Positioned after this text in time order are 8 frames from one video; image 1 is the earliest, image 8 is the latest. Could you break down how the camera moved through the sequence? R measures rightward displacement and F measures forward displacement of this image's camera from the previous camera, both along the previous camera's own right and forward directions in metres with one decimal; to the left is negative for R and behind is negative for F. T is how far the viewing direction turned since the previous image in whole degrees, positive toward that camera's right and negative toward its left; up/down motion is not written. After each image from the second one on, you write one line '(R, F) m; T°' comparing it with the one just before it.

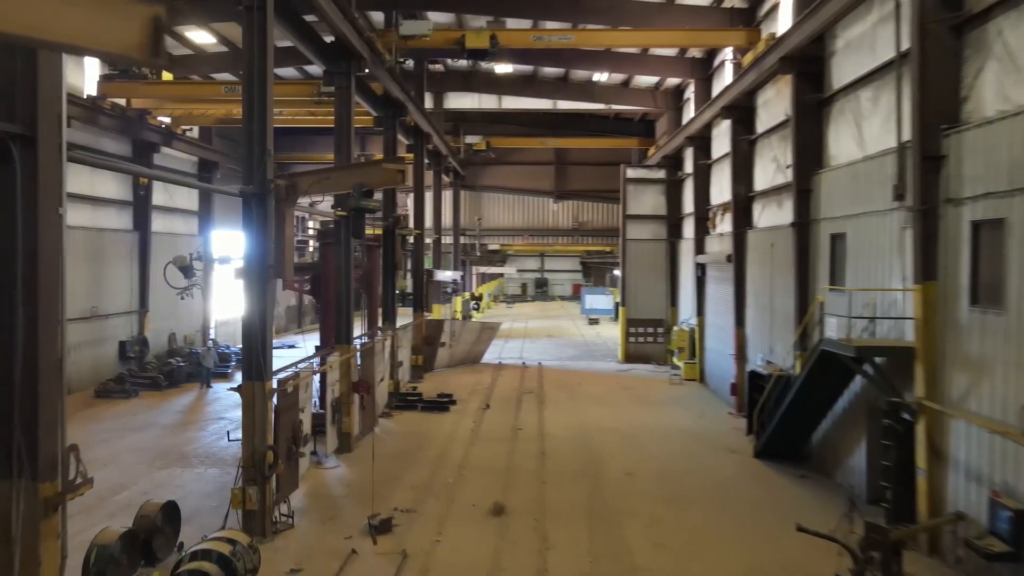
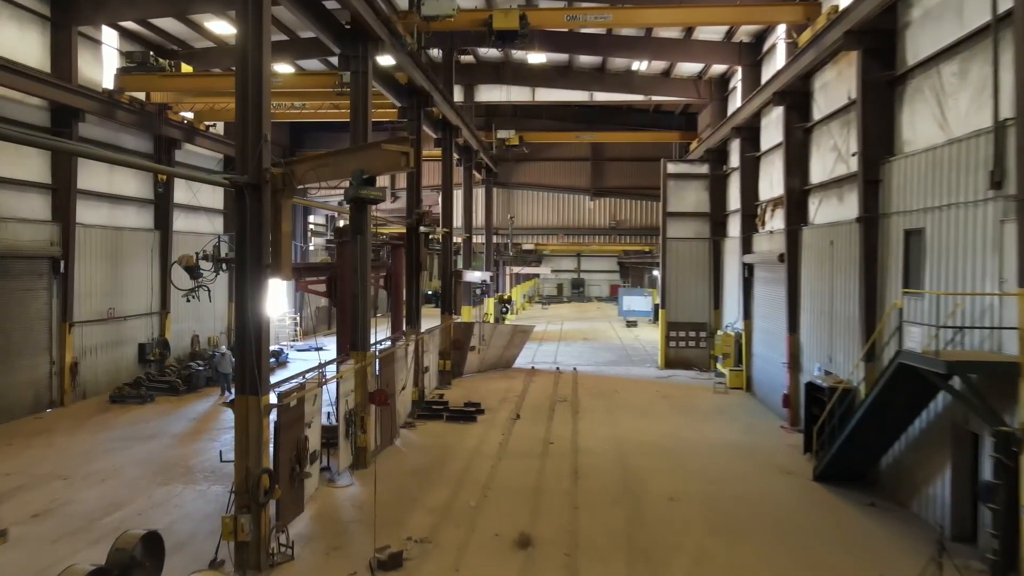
(+0.1, +0.8) m; -3°
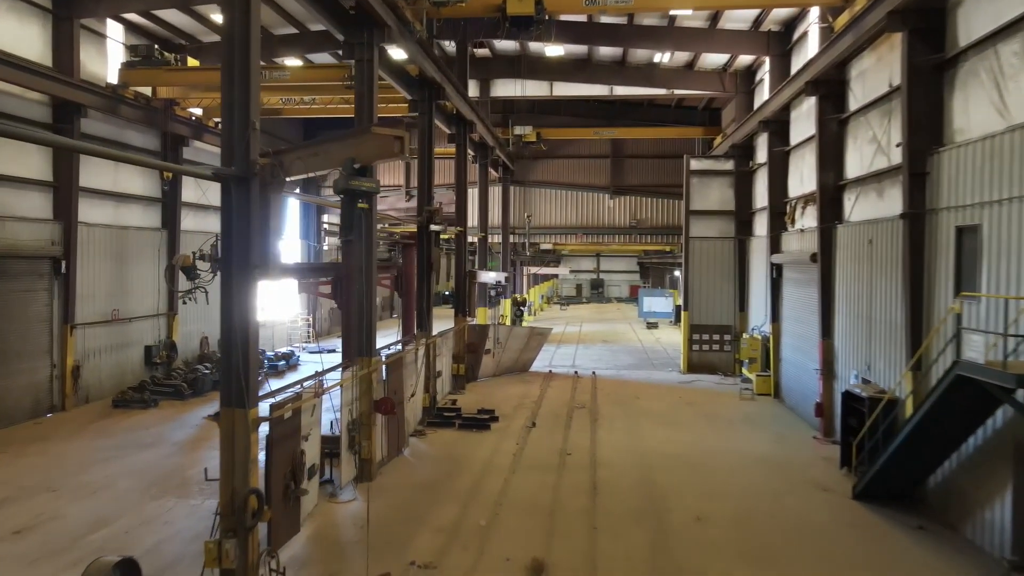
(+0.1, +0.6) m; -1°
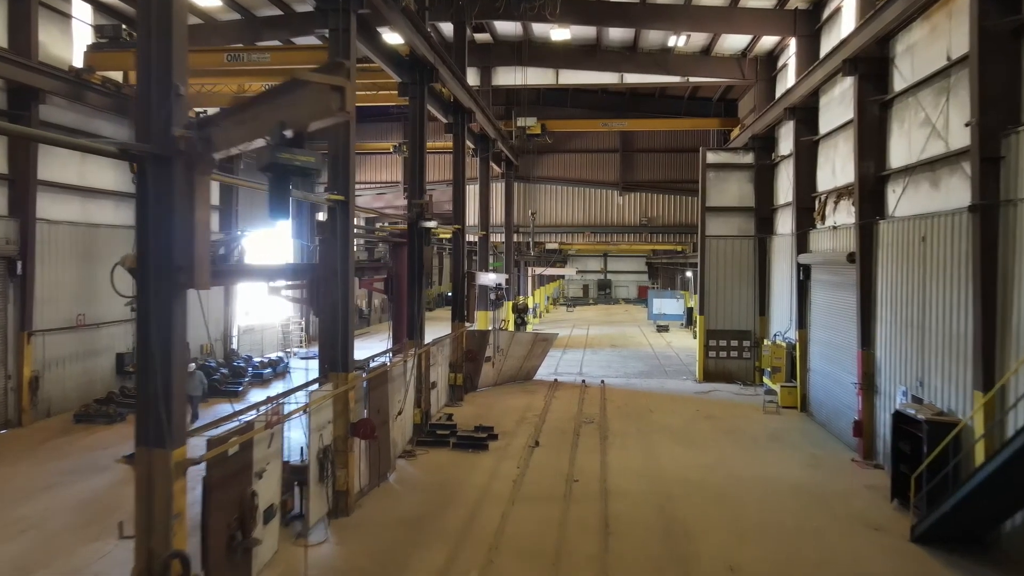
(+0.1, +1.1) m; 0°
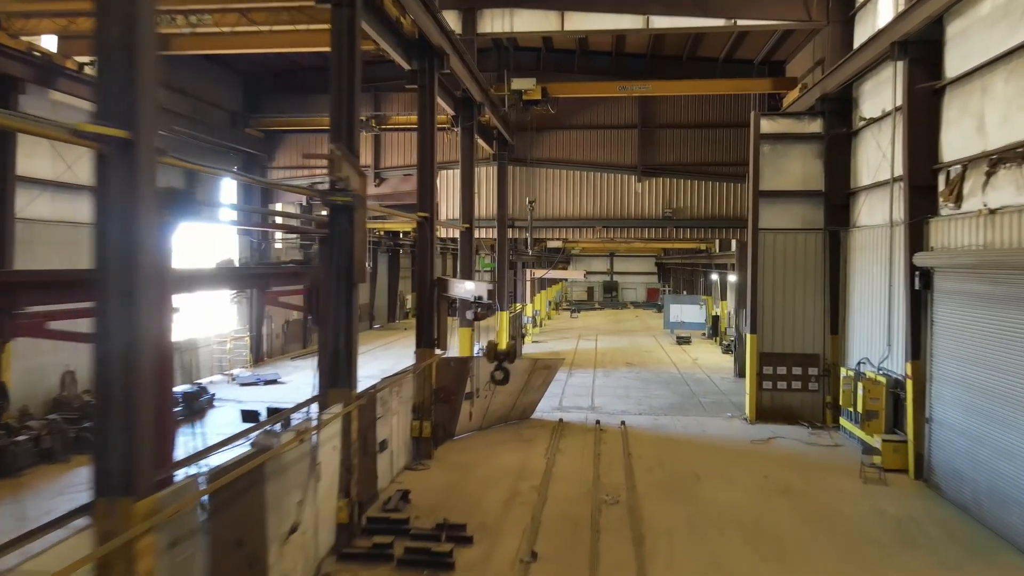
(+0.2, +3.7) m; 0°
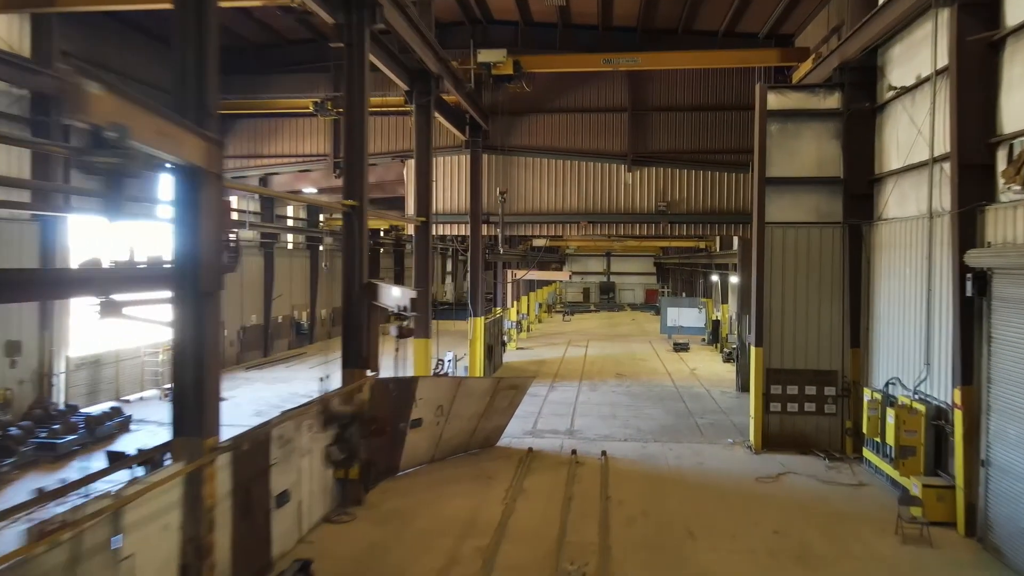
(+0.5, +1.8) m; 0°
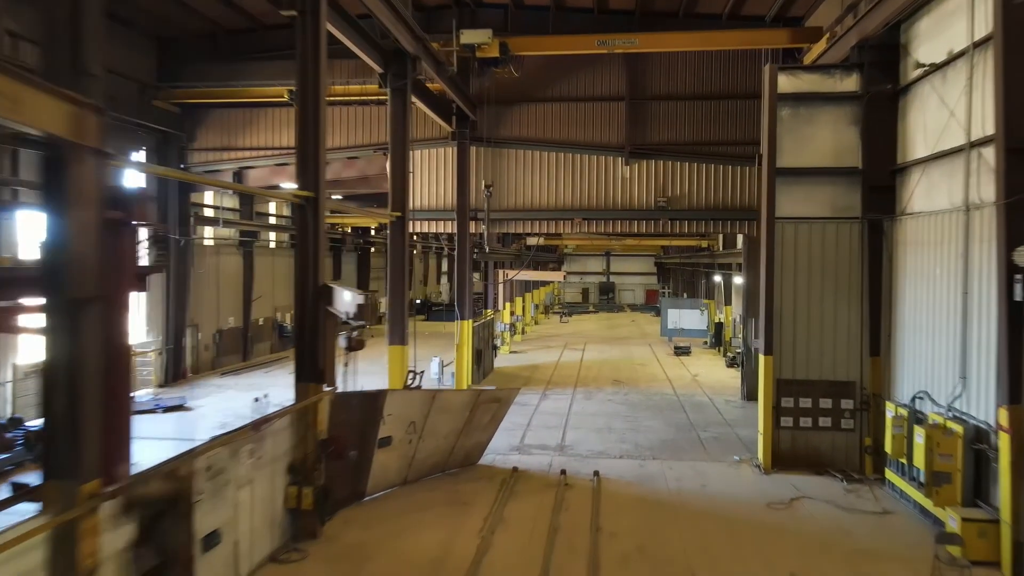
(+0.2, +0.9) m; 0°
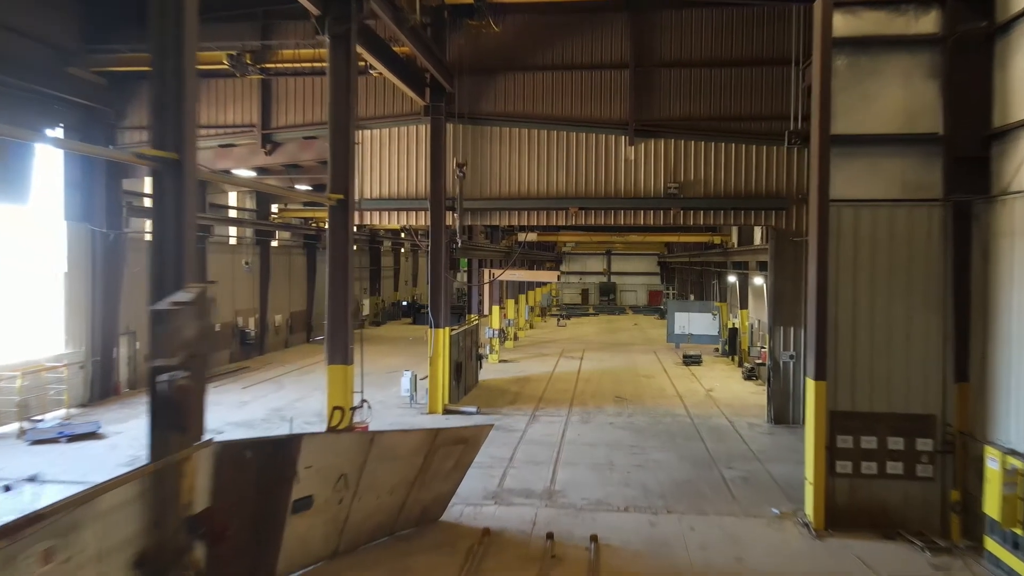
(+0.3, +2.1) m; 0°
